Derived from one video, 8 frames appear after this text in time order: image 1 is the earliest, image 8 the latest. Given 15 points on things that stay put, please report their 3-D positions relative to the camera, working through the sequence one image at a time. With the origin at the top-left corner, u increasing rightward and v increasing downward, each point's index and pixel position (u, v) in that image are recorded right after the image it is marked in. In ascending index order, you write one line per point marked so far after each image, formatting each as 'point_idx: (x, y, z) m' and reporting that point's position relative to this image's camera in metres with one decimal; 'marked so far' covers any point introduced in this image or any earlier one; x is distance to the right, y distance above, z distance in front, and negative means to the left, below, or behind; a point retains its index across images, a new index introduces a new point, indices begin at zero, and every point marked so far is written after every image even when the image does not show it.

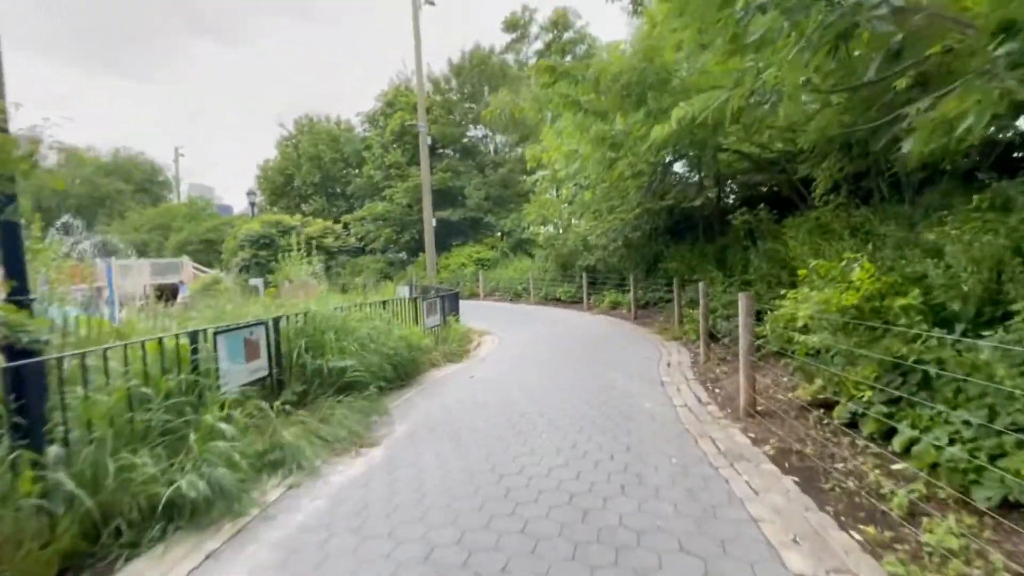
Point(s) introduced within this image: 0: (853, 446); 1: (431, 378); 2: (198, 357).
0: (+3.4, -1.6, +4.7) m
1: (-1.6, -1.7, +9.1) m
2: (-3.2, -0.7, +4.9) m
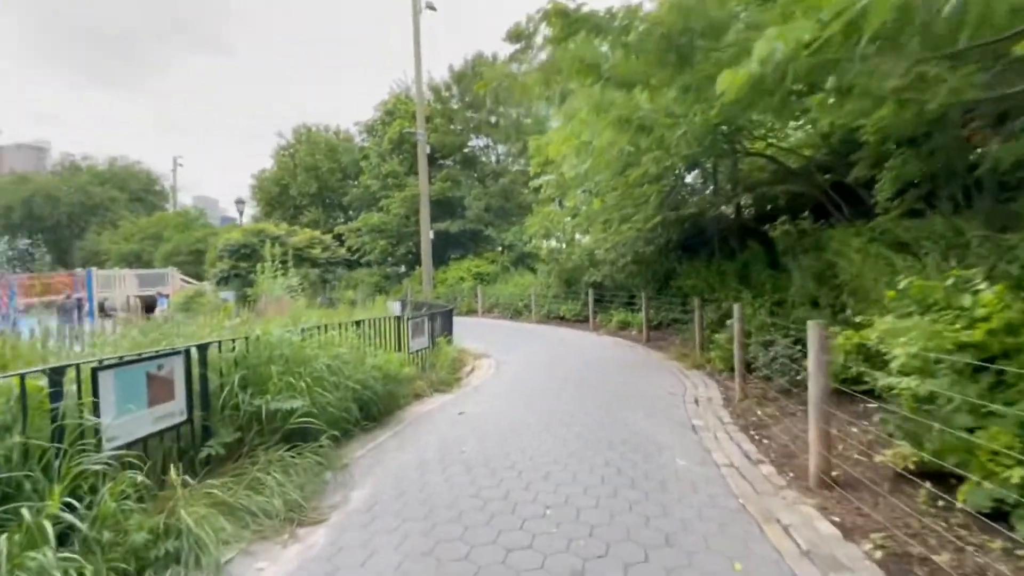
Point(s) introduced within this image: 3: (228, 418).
0: (+3.3, -1.8, +3.2) m
1: (-1.6, -2.0, +7.6) m
2: (-3.3, -0.9, +3.4) m
3: (-3.0, -1.4, +5.0) m
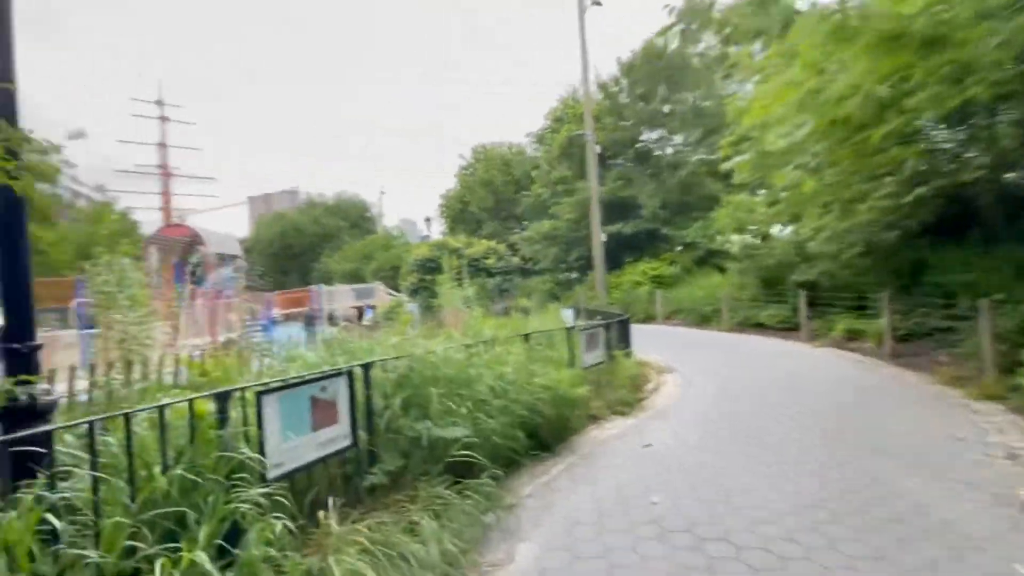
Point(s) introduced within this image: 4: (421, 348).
0: (+4.1, -1.7, +0.7) m
1: (+1.0, -2.1, +6.6) m
2: (-2.0, -1.0, +3.3) m
3: (-1.2, -1.5, +4.7) m
4: (-1.0, -0.7, +5.2) m
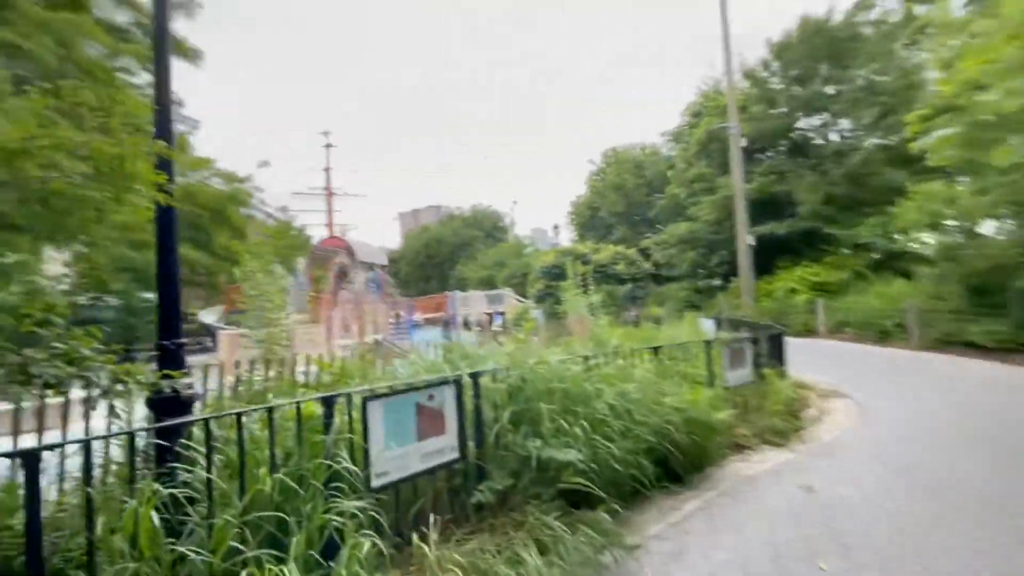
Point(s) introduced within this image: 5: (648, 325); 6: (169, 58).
0: (+3.9, -1.7, -0.9) m
1: (+2.5, -2.2, +5.6) m
2: (-1.3, -1.0, +3.3) m
3: (-0.1, -1.6, +4.3) m
4: (+0.2, -0.7, +4.8) m
5: (+4.3, -1.2, +15.2) m
6: (-2.7, +1.8, +3.8) m
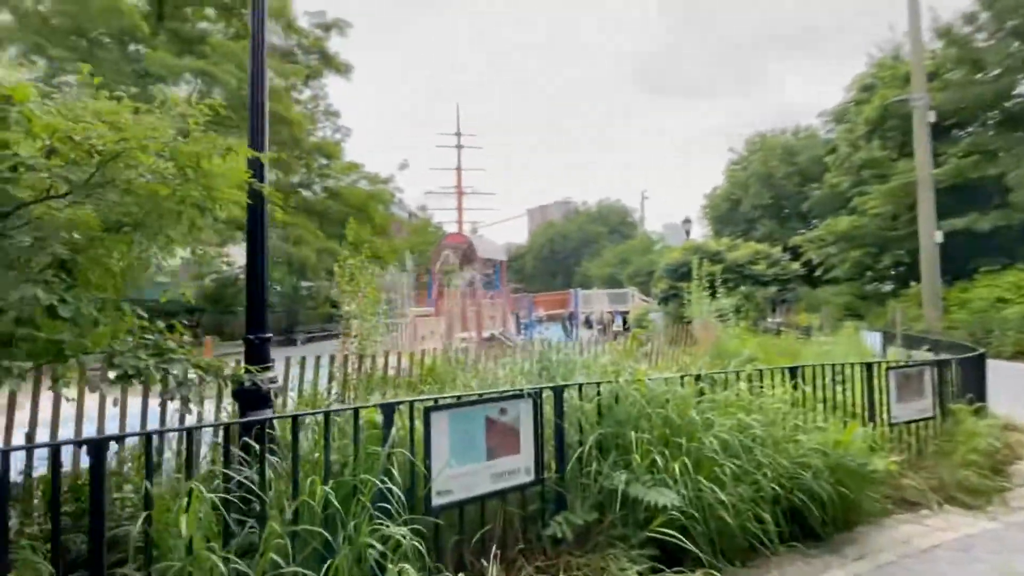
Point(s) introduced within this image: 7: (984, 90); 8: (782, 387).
0: (+3.1, -1.9, -2.3) m
1: (+3.4, -2.3, +4.3) m
2: (-0.8, -1.0, +3.0) m
3: (+0.6, -1.6, +3.8) m
4: (+1.0, -0.8, +4.2) m
5: (+7.7, -1.3, +13.1) m
6: (-2.0, +1.8, +3.9) m
7: (+18.3, +7.7, +18.6) m
8: (+2.7, -1.0, +4.8) m
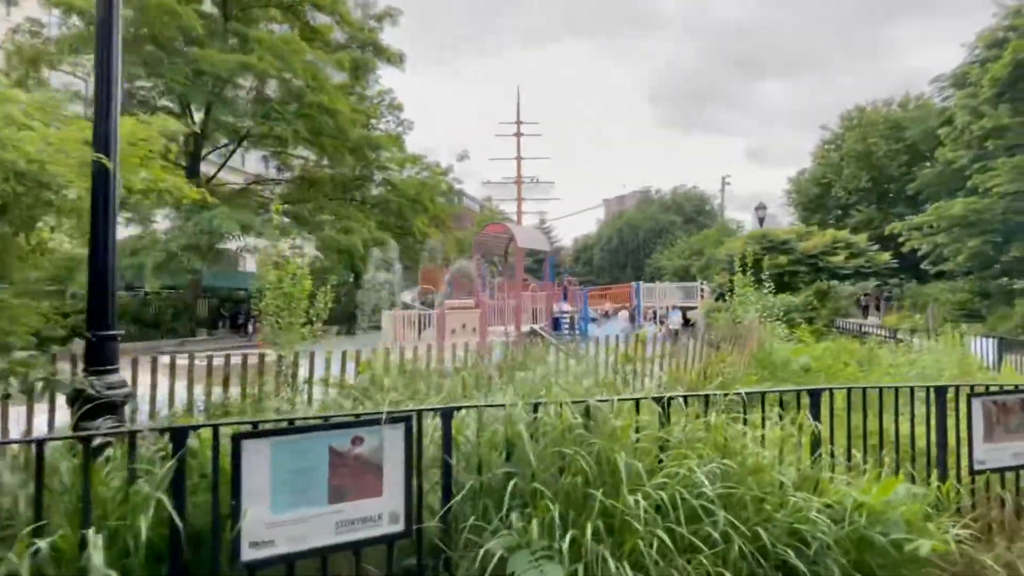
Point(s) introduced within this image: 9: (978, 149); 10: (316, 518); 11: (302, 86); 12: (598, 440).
0: (+1.2, -2.0, -3.5) m
1: (+2.6, -2.3, +2.9) m
2: (-1.7, -1.0, +2.3) m
3: (-0.3, -1.5, +2.8) m
4: (+0.3, -0.7, +3.1) m
5: (+8.3, -1.2, +10.9) m
6: (-2.8, +1.9, +3.3) m
7: (+19.7, +7.8, +14.5) m
8: (+2.1, -1.0, +3.5) m
9: (+19.1, +5.7, +19.6) m
10: (-1.1, -1.3, +2.7) m
11: (-8.7, +8.2, +19.5) m
12: (+0.5, -0.9, +2.9) m
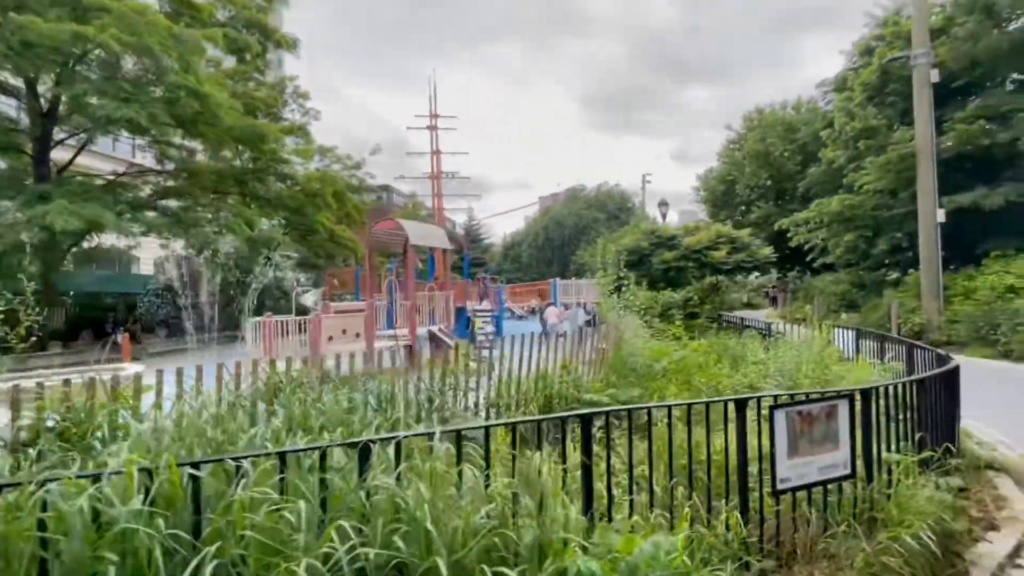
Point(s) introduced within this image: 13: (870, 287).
0: (+0.2, -2.1, -4.3) m
1: (+0.8, -2.3, +2.3) m
2: (-3.5, -1.1, +1.2) m
3: (-2.1, -1.6, +1.9) m
4: (-1.6, -0.8, +2.2) m
5: (+5.4, -1.1, +11.0) m
6: (-4.7, +1.8, +2.0) m
7: (+16.1, +8.1, +15.9) m
8: (+0.1, -1.0, +2.8) m
9: (+14.9, +6.1, +20.9) m
10: (-2.8, -1.4, +1.6) m
11: (-12.7, +8.1, +17.3) m
12: (-1.3, -1.0, +2.0) m
13: (+14.2, 0.0, +19.1) m
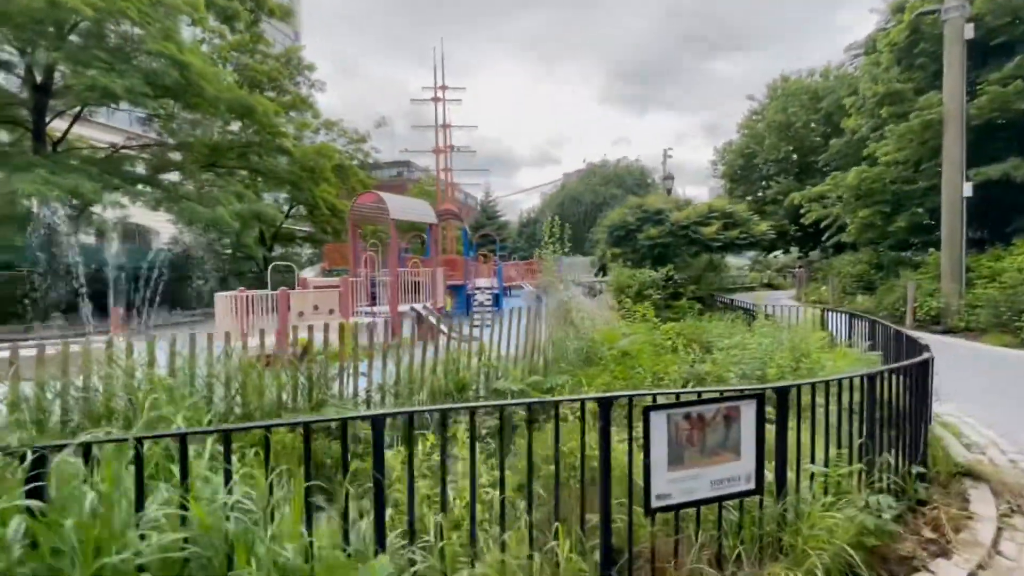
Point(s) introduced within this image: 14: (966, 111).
0: (-1.4, -2.2, -4.8) m
1: (-0.5, -2.2, +1.7) m
2: (-4.8, -1.0, +0.8) m
3: (-3.3, -1.5, +1.4) m
4: (-2.8, -0.6, +1.7) m
5: (+4.6, -0.7, +10.1) m
6: (-5.9, +1.9, +1.5) m
7: (+15.6, +8.7, +14.0) m
8: (-1.1, -0.9, +2.3) m
9: (+14.7, +6.9, +19.2) m
10: (-4.1, -1.3, +1.2) m
11: (-13.1, +9.0, +16.9) m
12: (-2.6, -0.9, +1.5) m
13: (+13.8, +0.7, +17.8) m
14: (+14.1, +5.5, +14.8) m
